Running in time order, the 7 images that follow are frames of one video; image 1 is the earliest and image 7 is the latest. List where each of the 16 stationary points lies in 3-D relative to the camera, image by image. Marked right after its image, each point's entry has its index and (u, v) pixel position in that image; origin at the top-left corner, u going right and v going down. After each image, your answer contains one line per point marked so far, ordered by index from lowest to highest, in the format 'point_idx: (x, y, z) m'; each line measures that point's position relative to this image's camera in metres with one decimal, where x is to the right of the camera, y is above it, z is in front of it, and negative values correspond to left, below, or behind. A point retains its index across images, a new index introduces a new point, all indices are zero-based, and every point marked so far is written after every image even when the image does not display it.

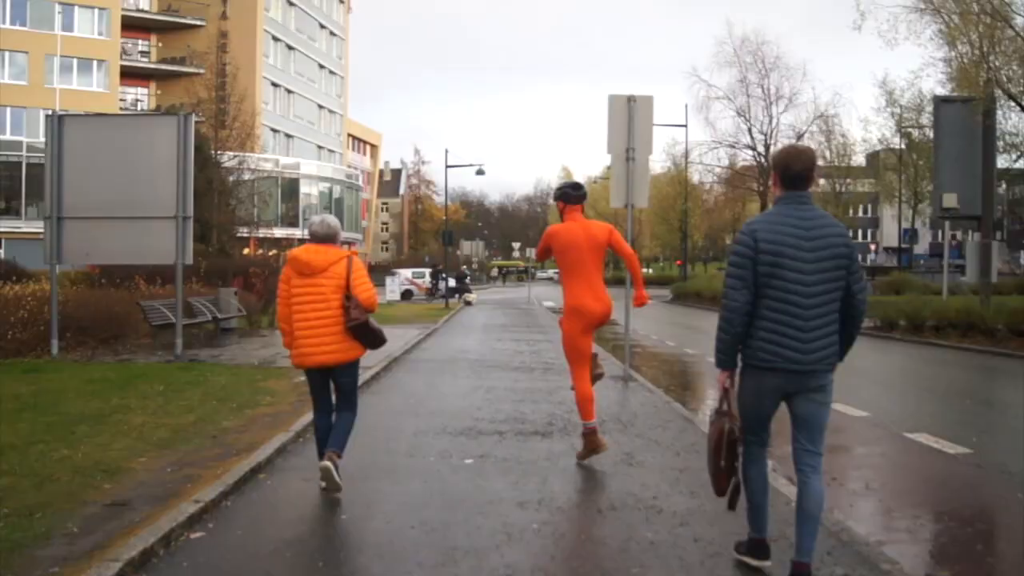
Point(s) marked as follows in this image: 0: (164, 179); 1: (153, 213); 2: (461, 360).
0: (-5.2, +1.6, +16.6) m
1: (-5.4, +1.1, +16.6) m
2: (-0.8, -1.1, +17.8) m
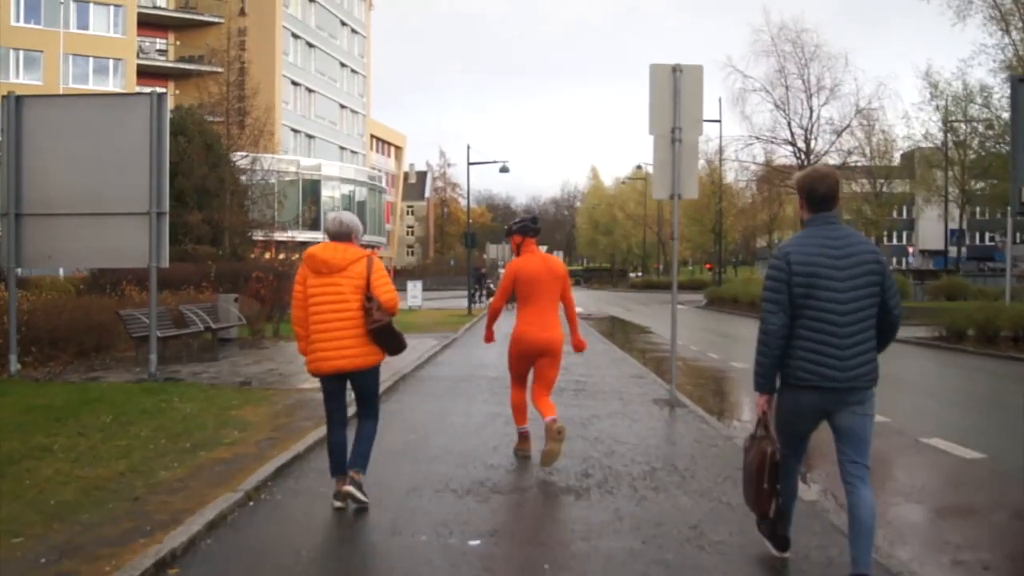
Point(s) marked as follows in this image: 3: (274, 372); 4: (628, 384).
0: (-4.9, +1.5, +14.5) m
1: (-5.1, +1.0, +14.5) m
2: (-0.4, -1.2, +15.5) m
3: (-3.3, -1.1, +15.7) m
4: (+1.5, -1.2, +14.3) m
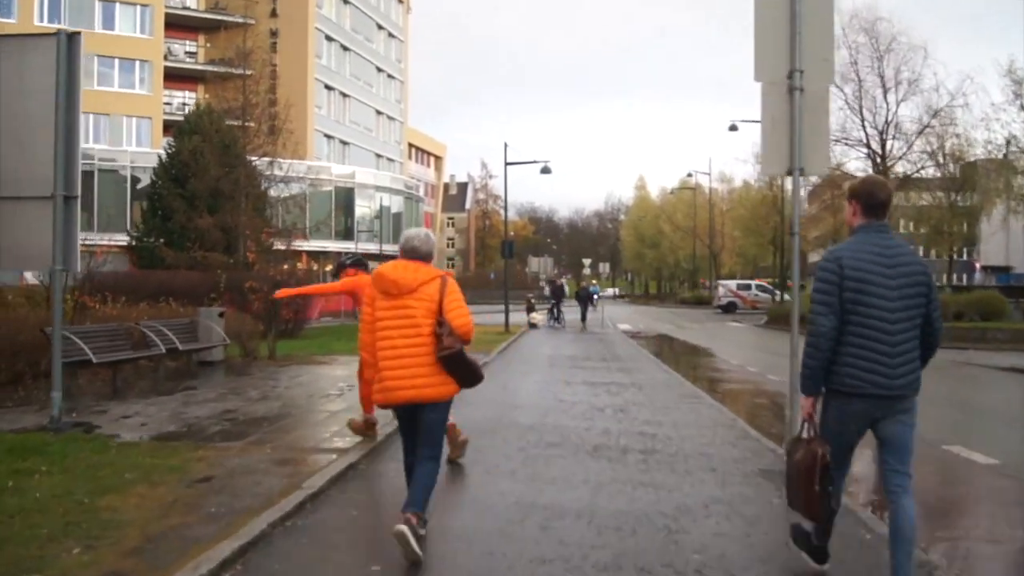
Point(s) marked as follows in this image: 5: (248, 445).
0: (-4.5, +1.4, +10.6) m
1: (-4.7, +0.9, +10.6) m
2: (0.0, -1.3, +11.5) m
3: (-2.9, -1.3, +11.7) m
4: (+1.8, -1.4, +10.1) m
5: (-2.2, -1.3, +9.2) m
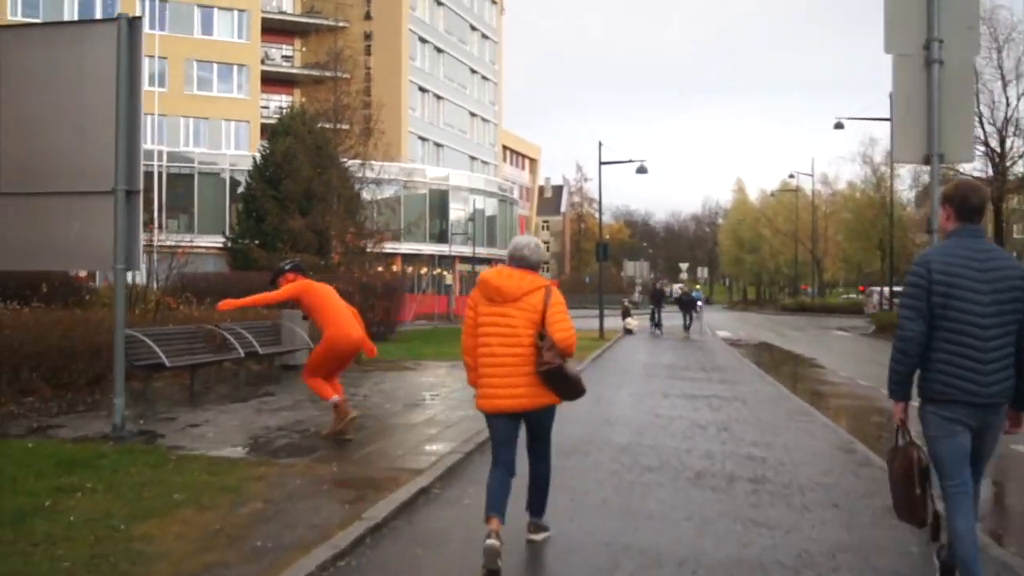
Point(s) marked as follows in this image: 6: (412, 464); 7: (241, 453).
0: (-3.7, +1.4, +10.0) m
1: (-3.9, +0.9, +10.0) m
2: (+0.9, -1.4, +10.5) m
3: (-2.0, -1.3, +11.0) m
4: (+2.6, -1.4, +9.0) m
5: (-1.5, -1.3, +8.5) m
6: (-0.7, -1.3, +8.5) m
7: (-2.1, -1.3, +9.0) m
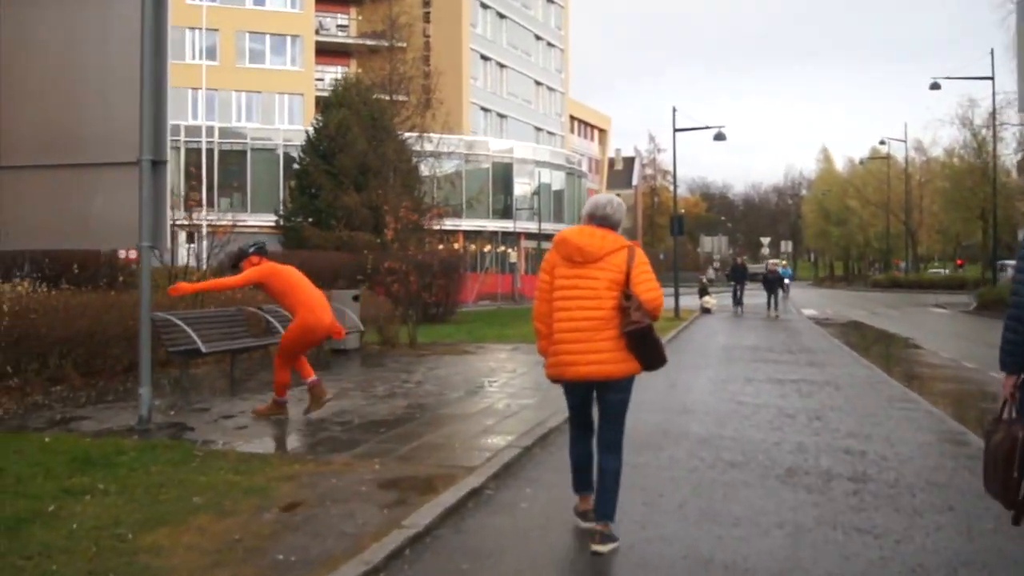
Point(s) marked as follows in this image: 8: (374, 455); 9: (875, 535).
0: (-3.2, +1.6, +9.3) m
1: (-3.4, +1.1, +9.3) m
2: (+1.4, -1.2, +9.6) m
3: (-1.4, -1.1, +10.2) m
4: (+3.0, -1.2, +8.0) m
5: (-1.1, -1.2, +7.6) m
6: (-0.3, -1.2, +7.6) m
7: (-1.7, -1.2, +8.2) m
8: (-1.0, -1.2, +7.7) m
9: (+1.9, -1.3, +5.7) m
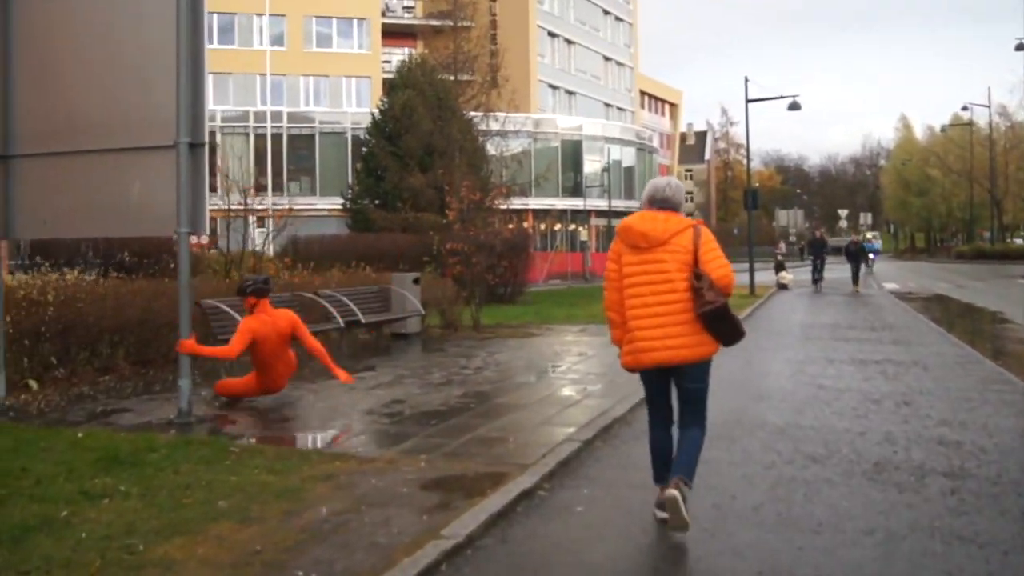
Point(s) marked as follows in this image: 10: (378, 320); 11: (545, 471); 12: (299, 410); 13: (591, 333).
0: (-2.8, +1.7, +8.8) m
1: (-3.0, +1.2, +8.9) m
2: (+1.8, -1.0, +8.9) m
3: (-0.9, -1.0, +9.7) m
4: (+3.4, -1.0, +7.2) m
5: (-0.7, -1.1, +7.1) m
6: (0.0, -1.0, +7.0) m
7: (-1.3, -1.1, +7.7) m
8: (-0.6, -1.0, +7.2) m
9: (+2.1, -1.1, +5.0) m
10: (-1.9, -0.5, +15.6) m
11: (+0.2, -1.1, +6.4) m
12: (-1.8, -1.0, +9.3) m
13: (+1.3, -0.7, +18.3) m
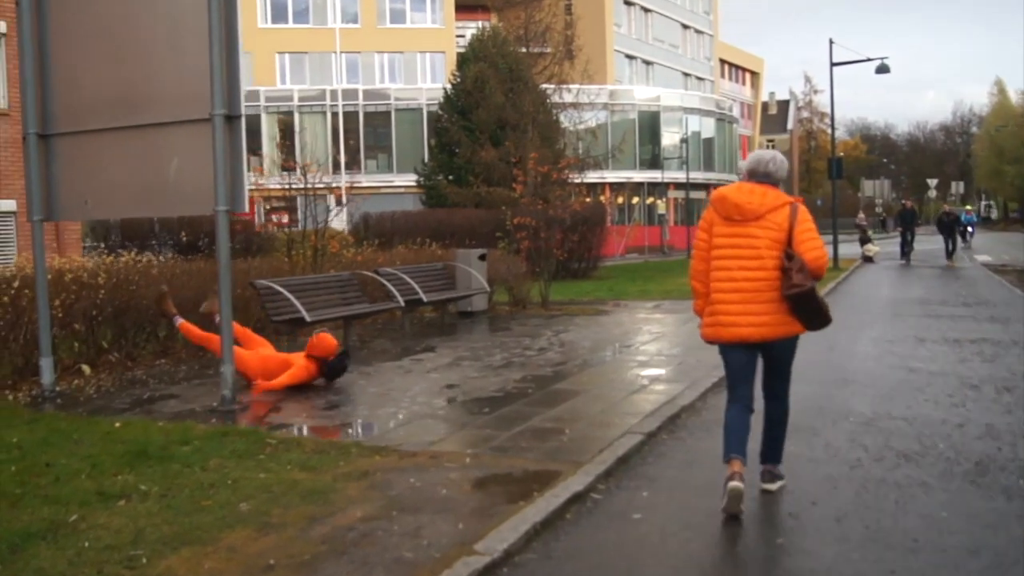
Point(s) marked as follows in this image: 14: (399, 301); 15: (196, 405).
0: (-2.4, +1.8, +8.4) m
1: (-2.5, +1.3, +8.4) m
2: (+2.3, -0.8, +8.1) m
3: (-0.4, -0.8, +9.1) m
4: (+3.7, -0.9, +6.3) m
5: (-0.4, -0.9, +6.5) m
6: (+0.3, -0.9, +6.4) m
7: (-0.9, -0.9, +7.2) m
8: (-0.3, -0.9, +6.6) m
9: (+2.3, -1.1, +4.3) m
10: (-1.0, -0.2, +15.1) m
11: (+0.5, -0.9, +5.8) m
12: (-1.3, -0.8, +8.8) m
13: (+2.4, -0.4, +17.6) m
14: (-1.4, -0.2, +13.9) m
15: (-2.4, -0.9, +8.5) m
